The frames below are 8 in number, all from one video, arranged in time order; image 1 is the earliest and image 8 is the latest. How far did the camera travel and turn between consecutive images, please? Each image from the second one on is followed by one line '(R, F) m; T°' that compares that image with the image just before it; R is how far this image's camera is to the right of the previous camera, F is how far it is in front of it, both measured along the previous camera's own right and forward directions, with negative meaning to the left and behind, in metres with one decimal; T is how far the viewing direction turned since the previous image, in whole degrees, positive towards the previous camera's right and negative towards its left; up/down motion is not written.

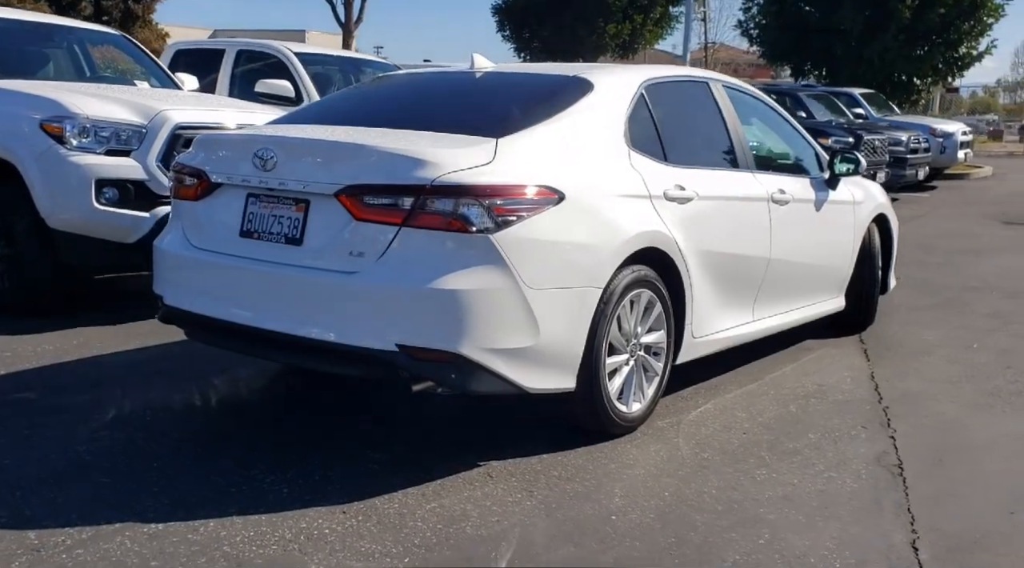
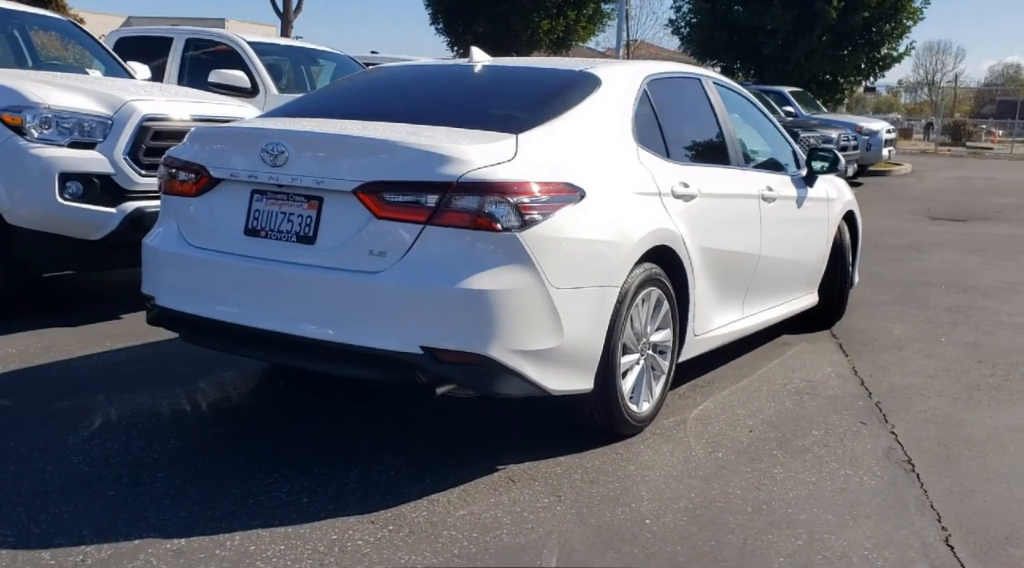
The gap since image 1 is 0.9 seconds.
(-0.4, +0.1) m; +5°
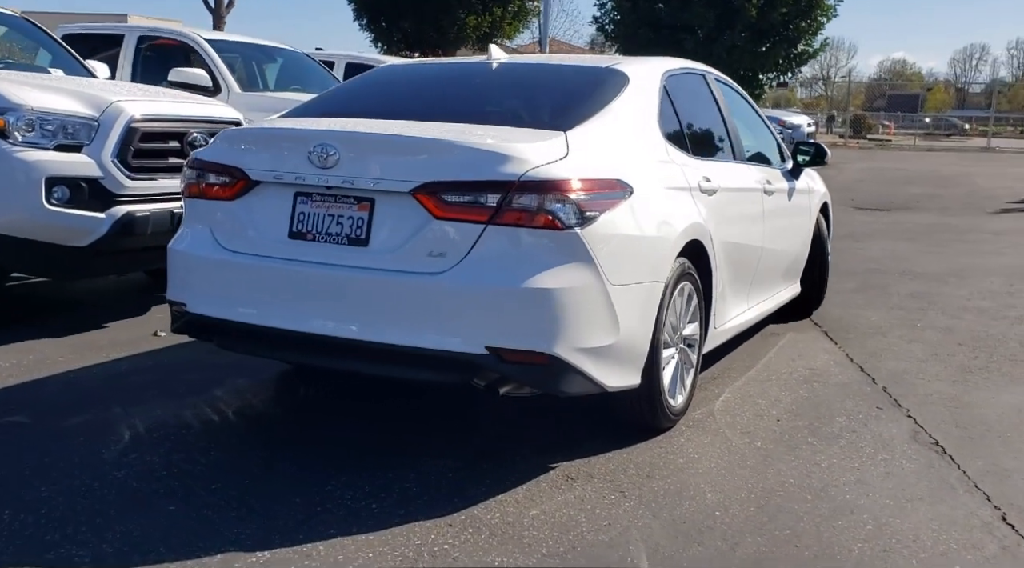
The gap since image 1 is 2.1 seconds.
(-0.5, 0.0) m; +5°
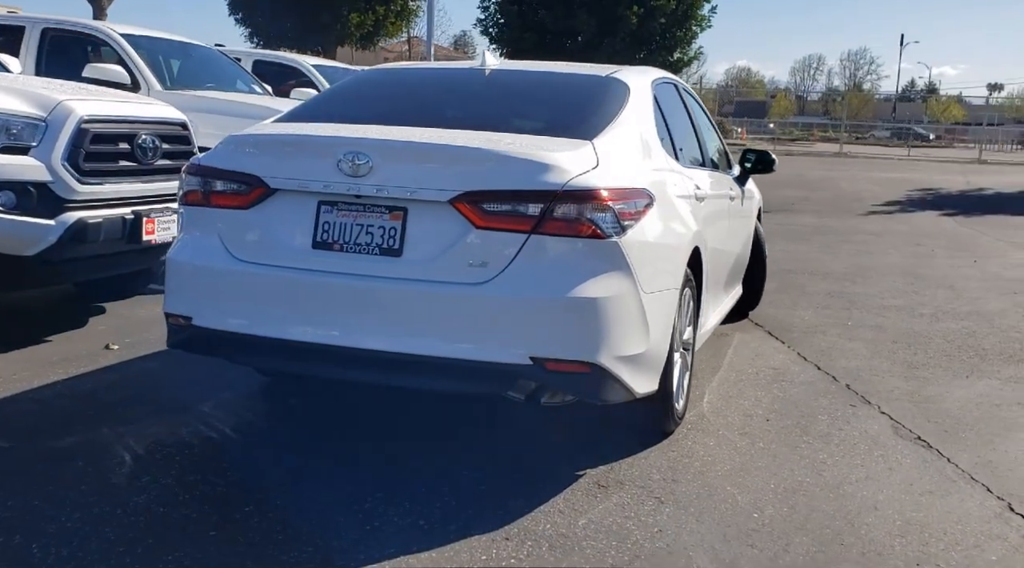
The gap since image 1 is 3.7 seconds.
(-0.6, +0.1) m; +8°
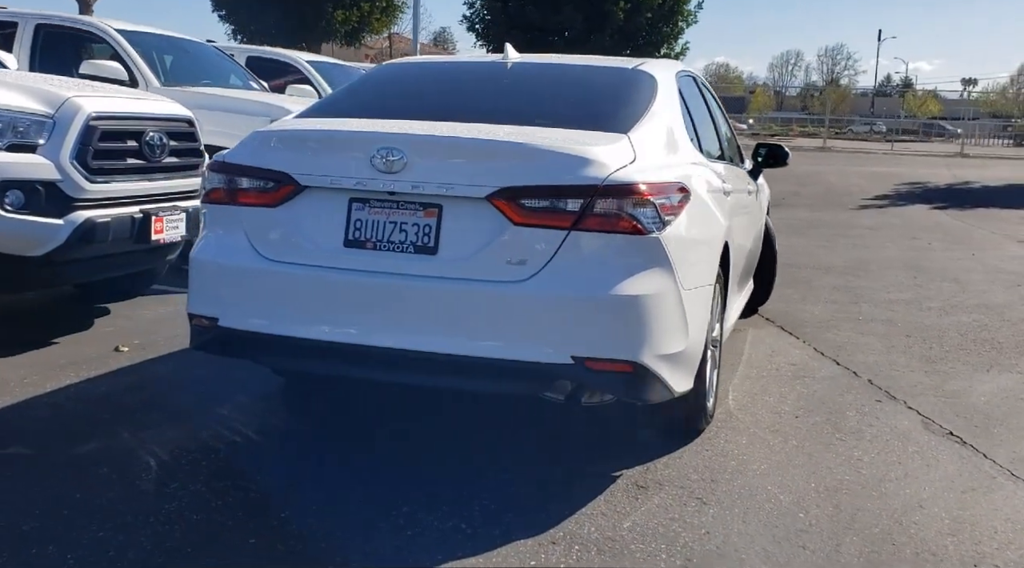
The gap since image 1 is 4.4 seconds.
(-0.2, +0.1) m; +1°
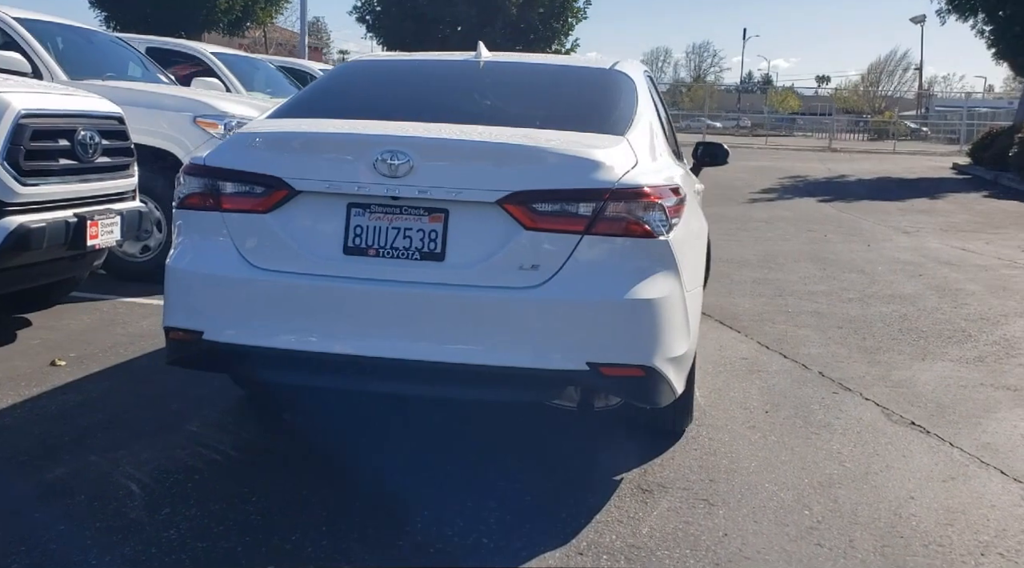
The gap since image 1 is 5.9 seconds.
(-0.5, +0.1) m; +7°
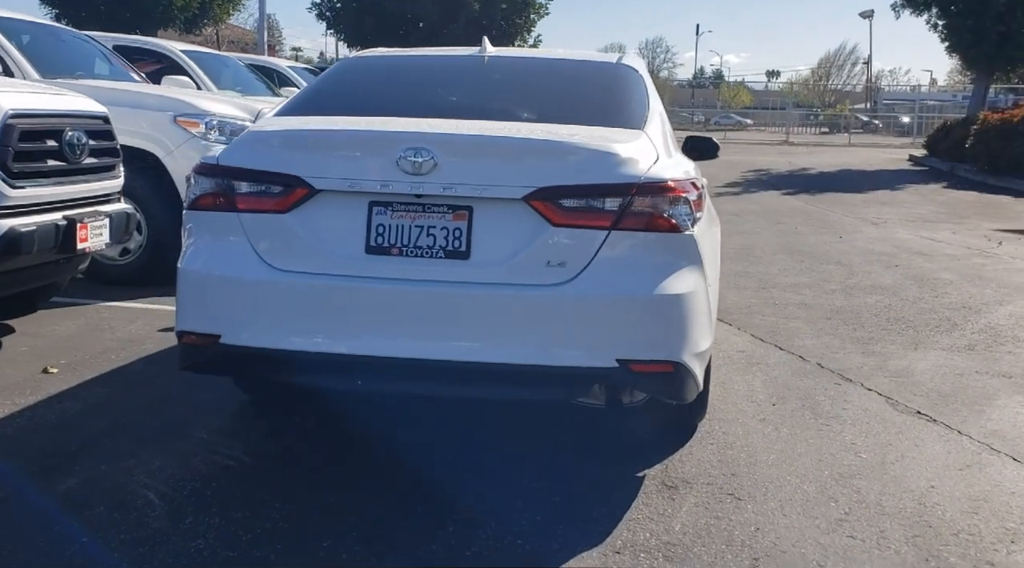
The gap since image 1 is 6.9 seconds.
(-0.2, +0.1) m; +2°
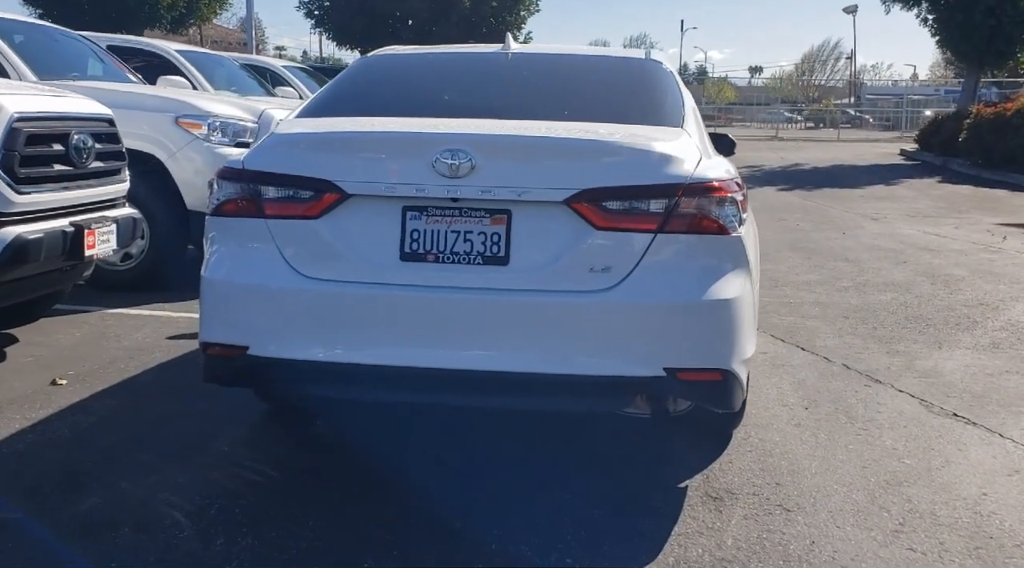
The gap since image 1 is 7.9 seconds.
(-0.2, +0.1) m; +1°
